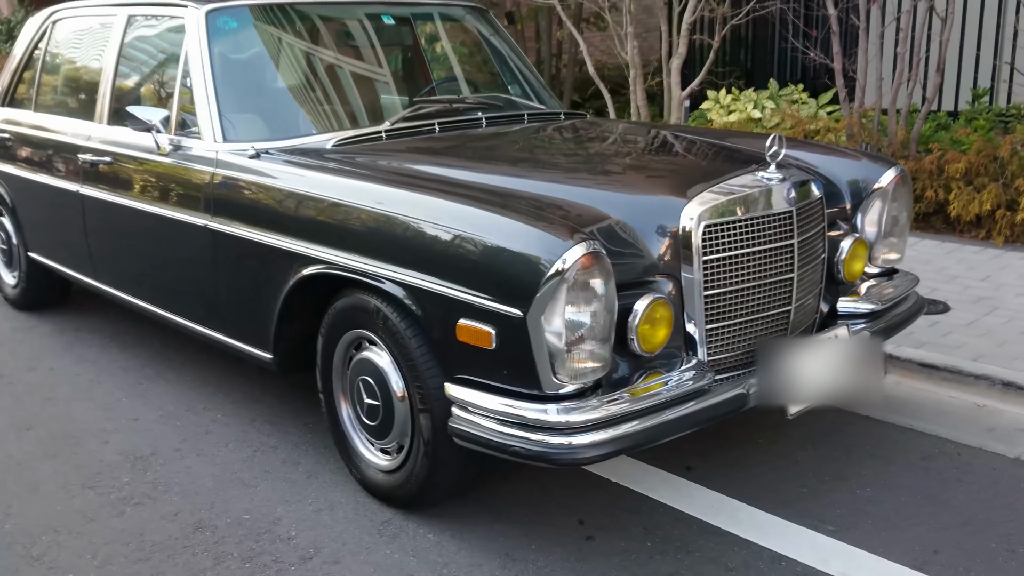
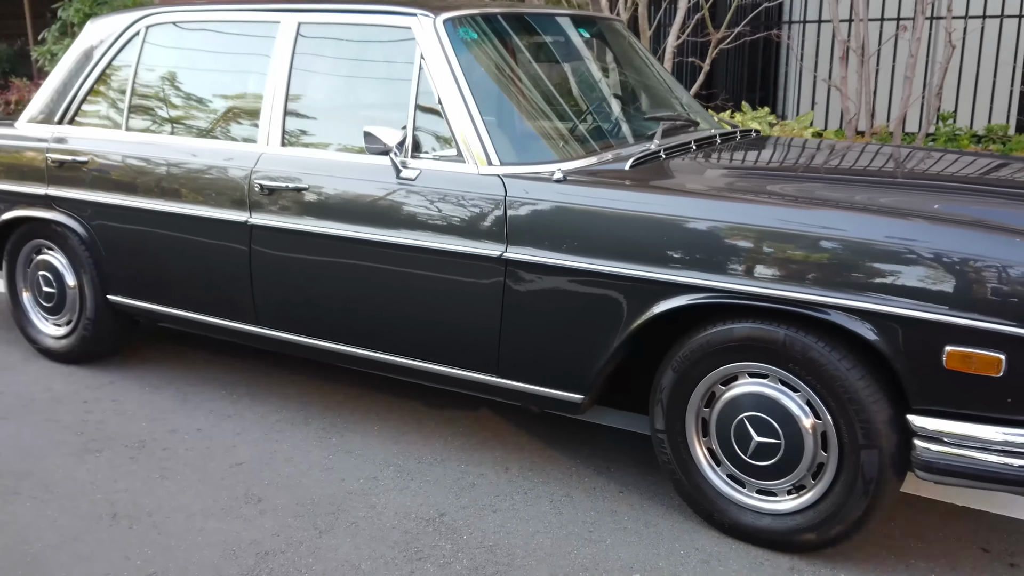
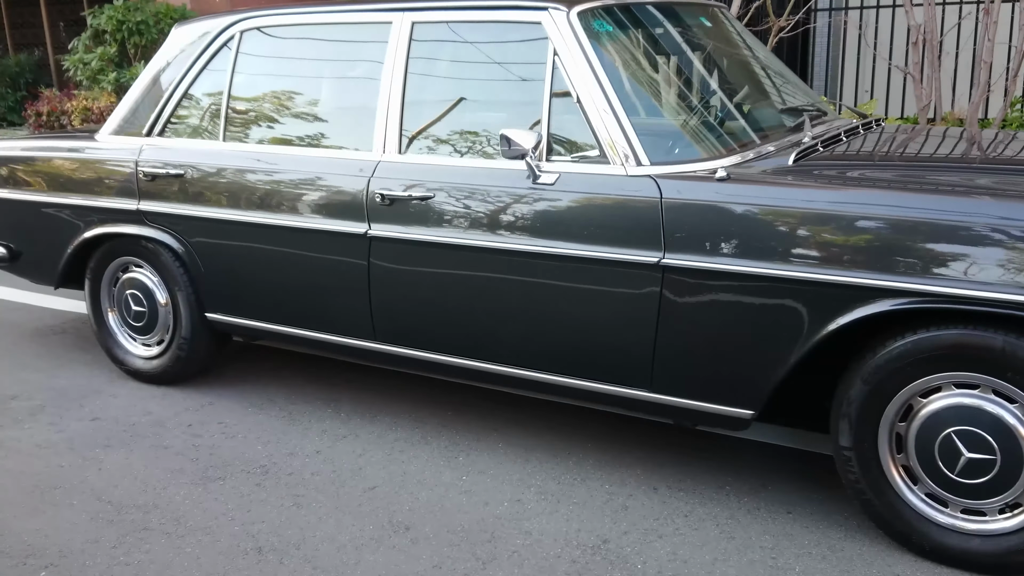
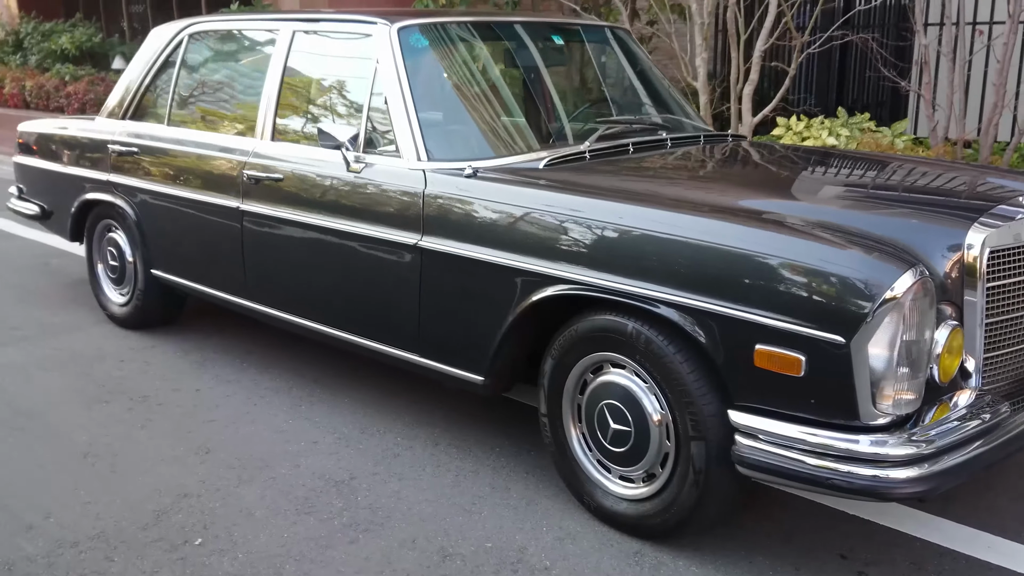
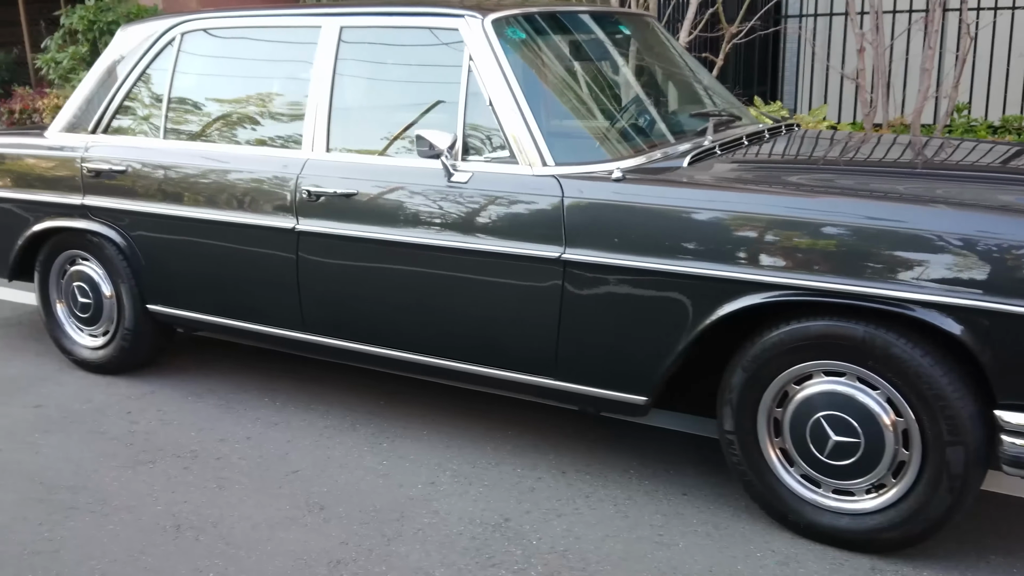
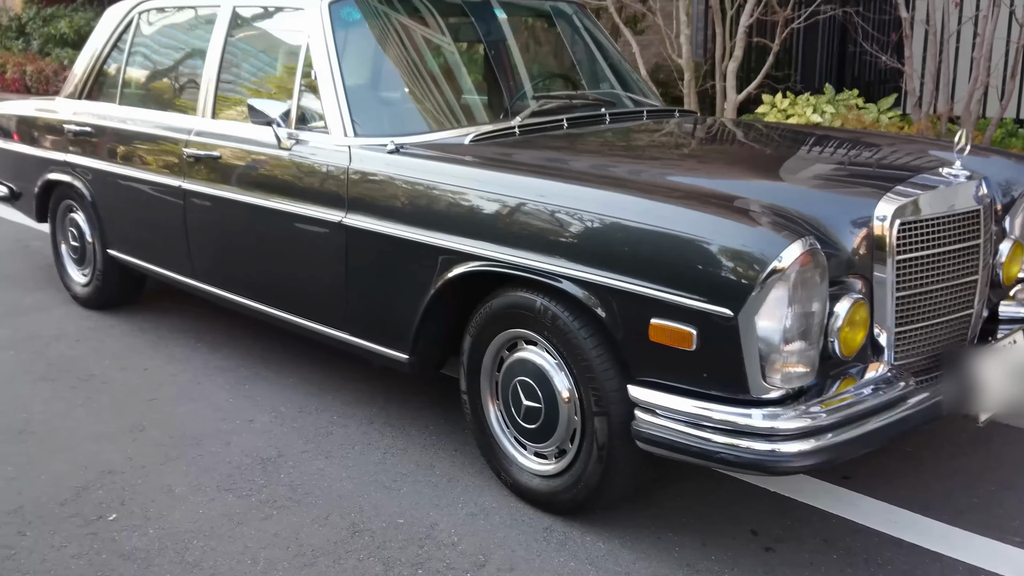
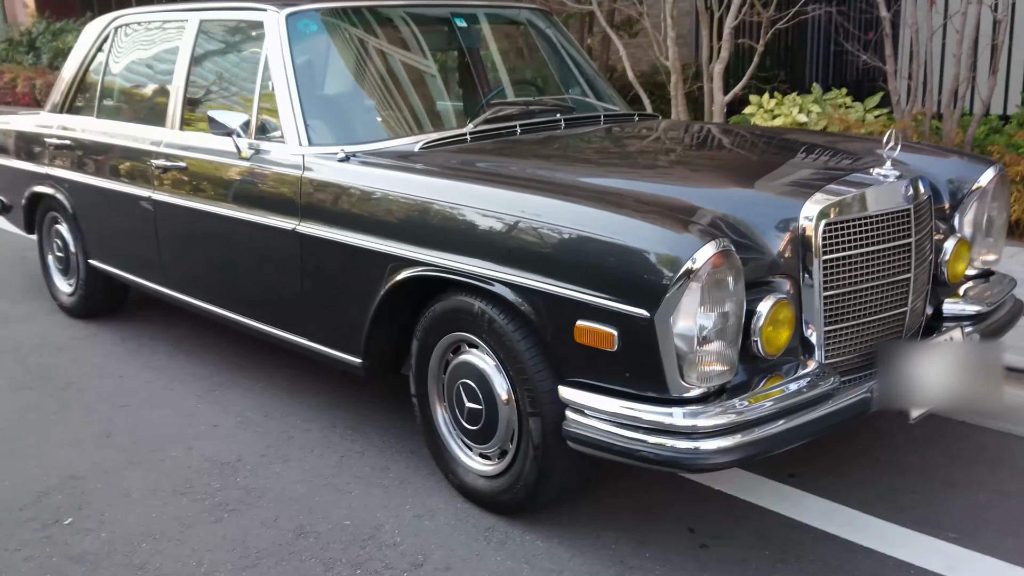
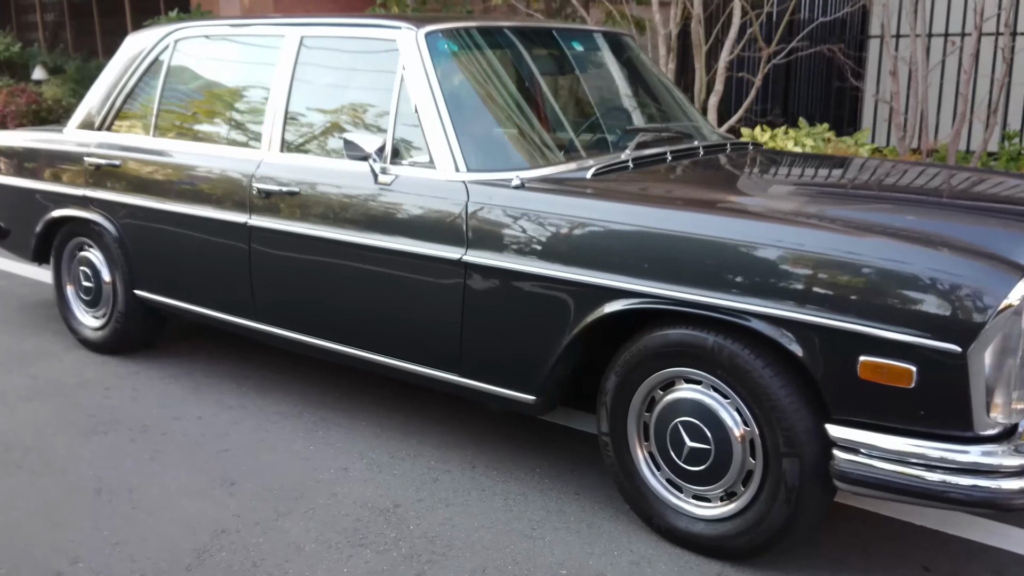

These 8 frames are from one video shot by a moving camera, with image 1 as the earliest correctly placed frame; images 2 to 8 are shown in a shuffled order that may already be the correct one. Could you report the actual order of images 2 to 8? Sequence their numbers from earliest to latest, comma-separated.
7, 6, 4, 8, 2, 5, 3
